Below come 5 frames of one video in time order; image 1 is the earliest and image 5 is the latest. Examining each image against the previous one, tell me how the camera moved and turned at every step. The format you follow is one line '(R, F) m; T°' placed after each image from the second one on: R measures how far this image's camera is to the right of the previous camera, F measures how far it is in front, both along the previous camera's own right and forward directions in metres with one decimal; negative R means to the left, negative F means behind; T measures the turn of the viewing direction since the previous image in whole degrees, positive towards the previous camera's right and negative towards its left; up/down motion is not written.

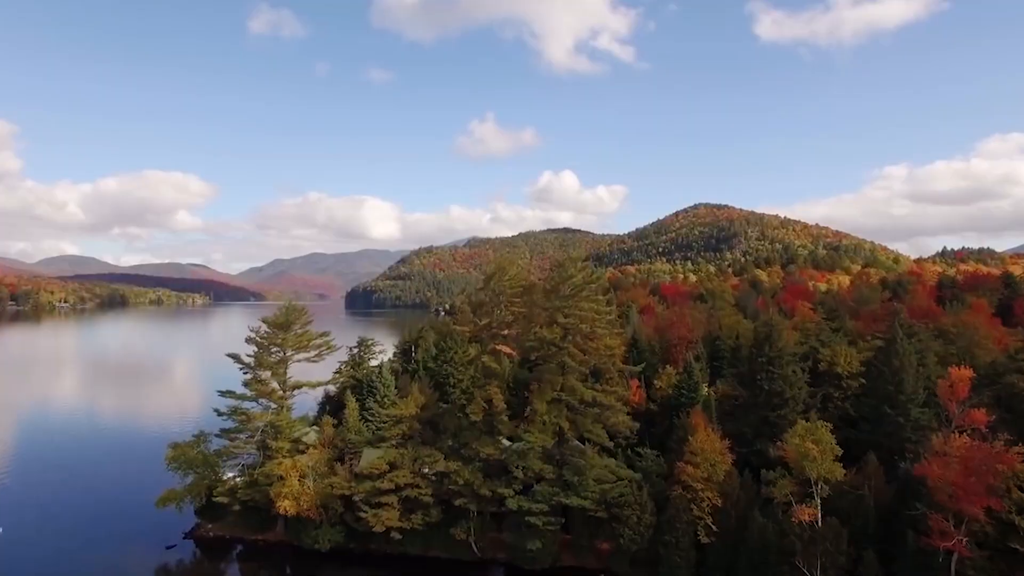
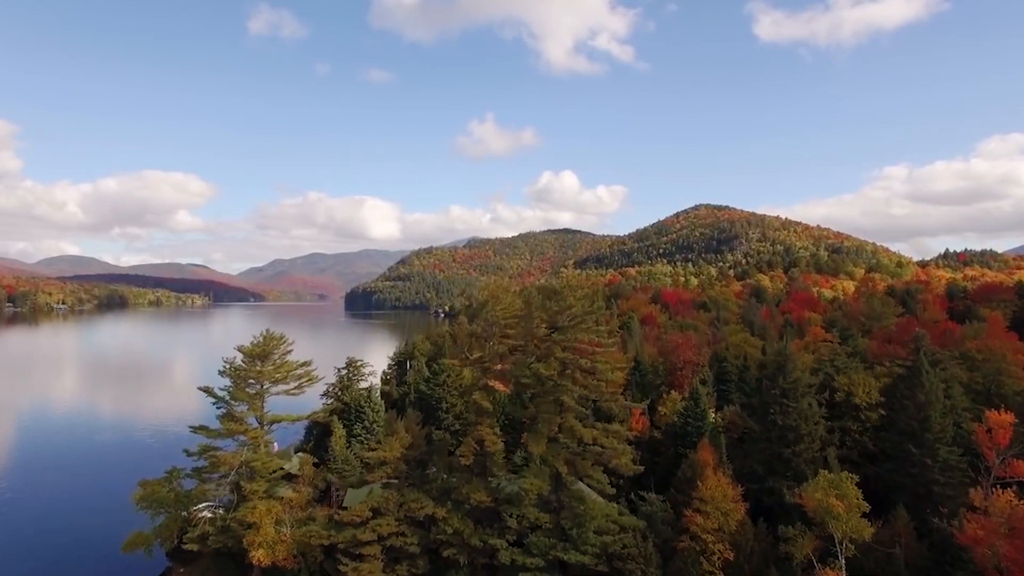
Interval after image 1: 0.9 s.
(+0.3, +2.5) m; 0°
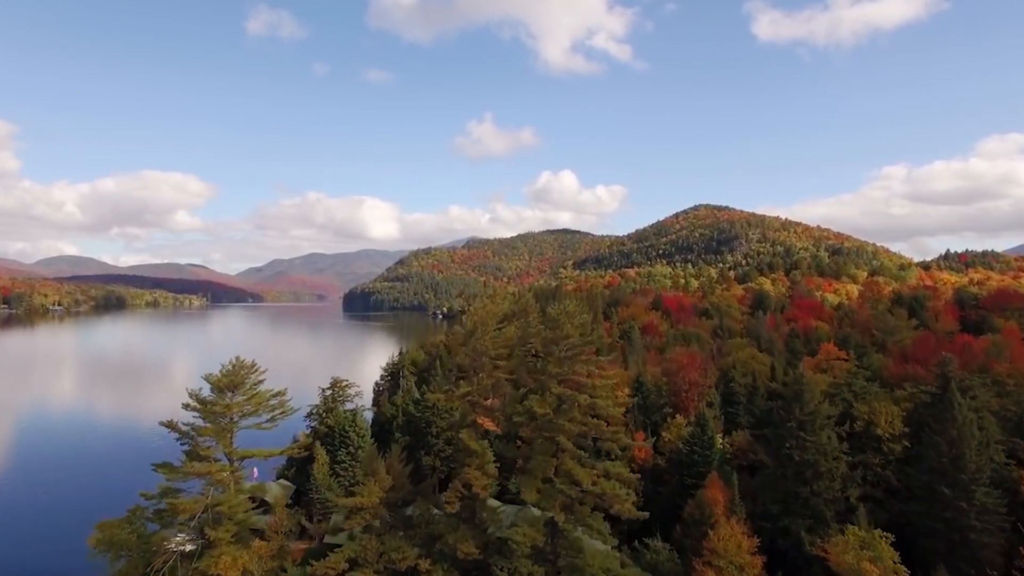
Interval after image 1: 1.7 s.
(+0.3, +2.8) m; 0°
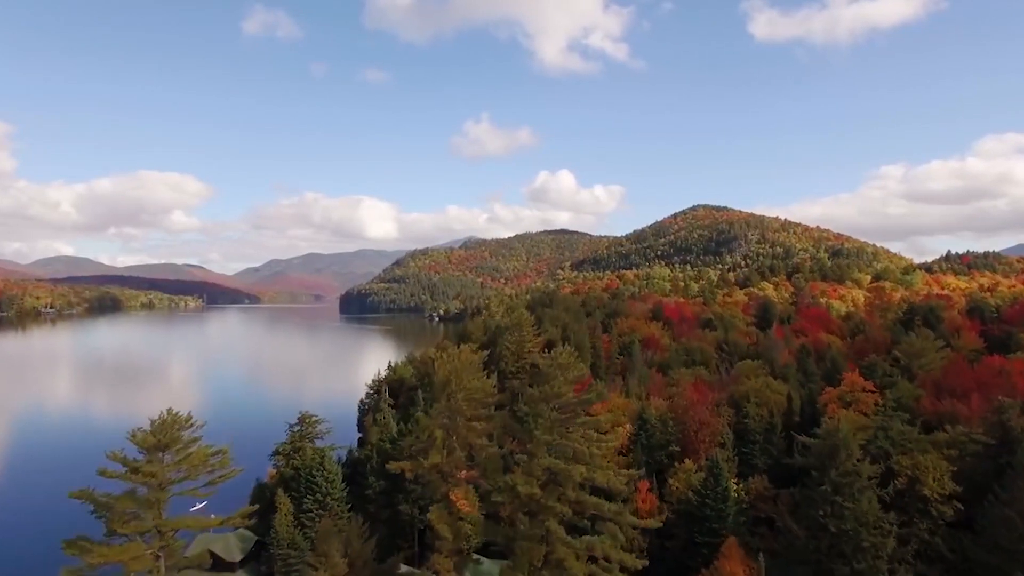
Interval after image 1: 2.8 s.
(+0.6, +4.8) m; 0°
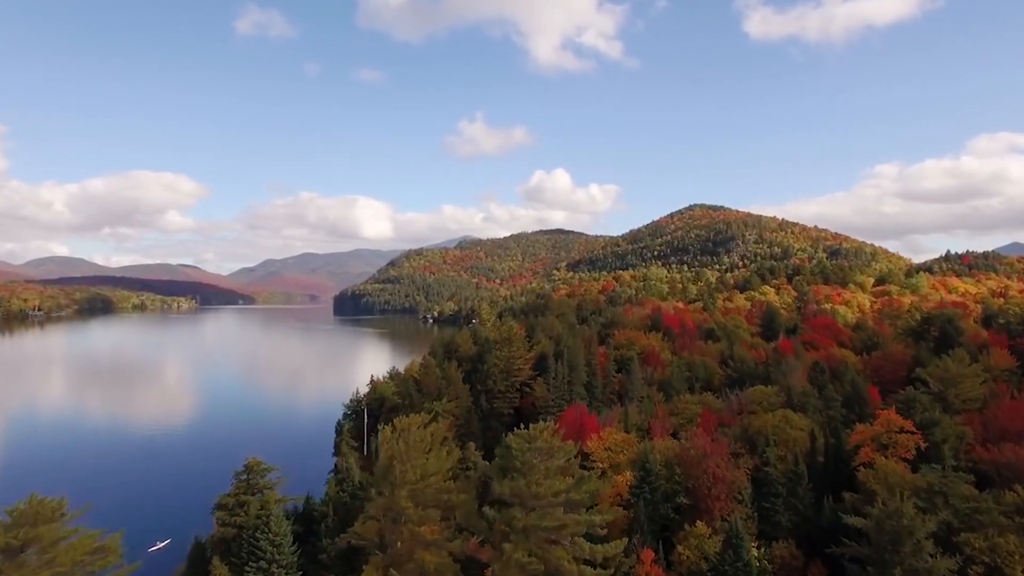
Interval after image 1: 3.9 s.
(+0.8, +5.9) m; 0°
